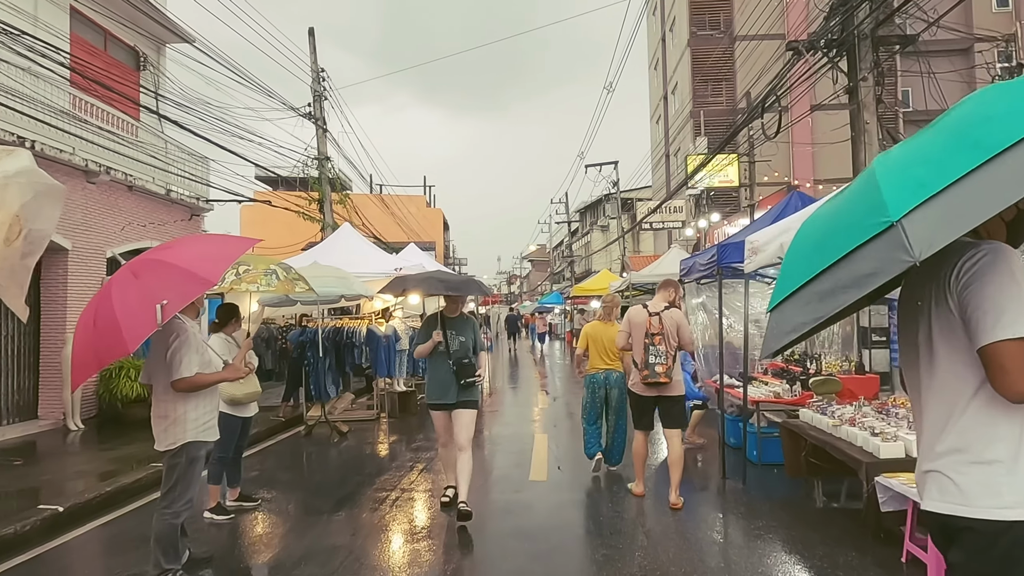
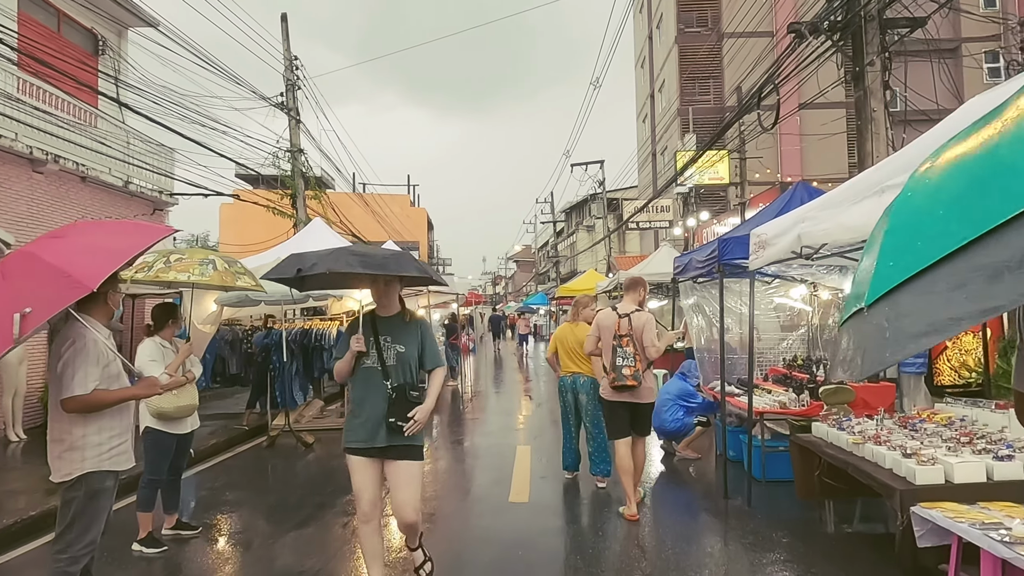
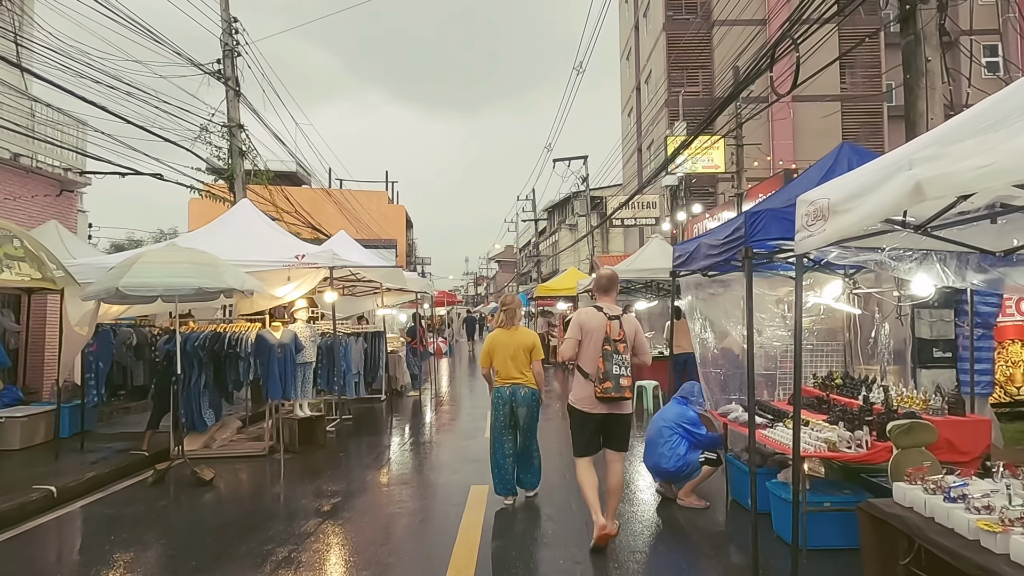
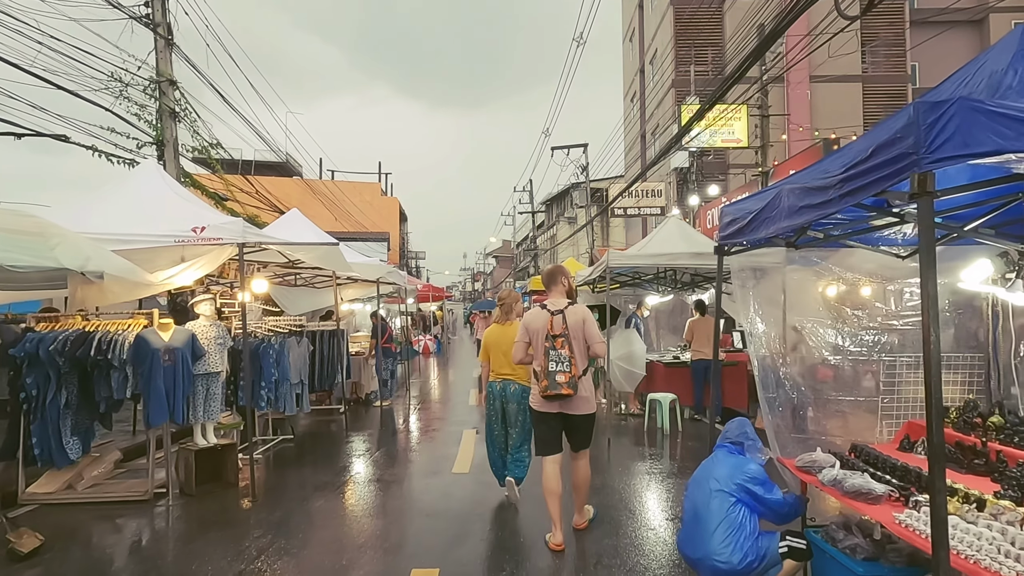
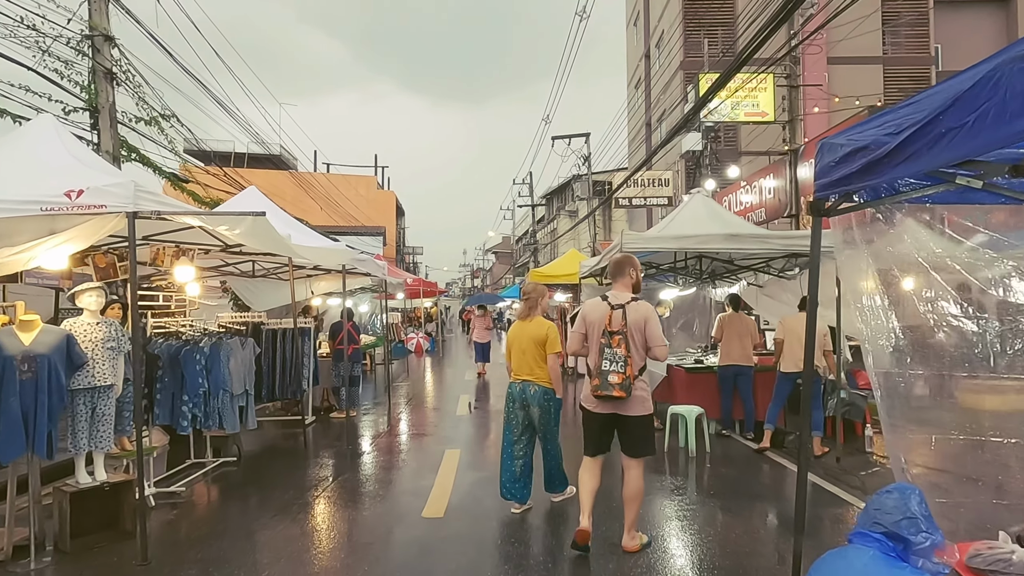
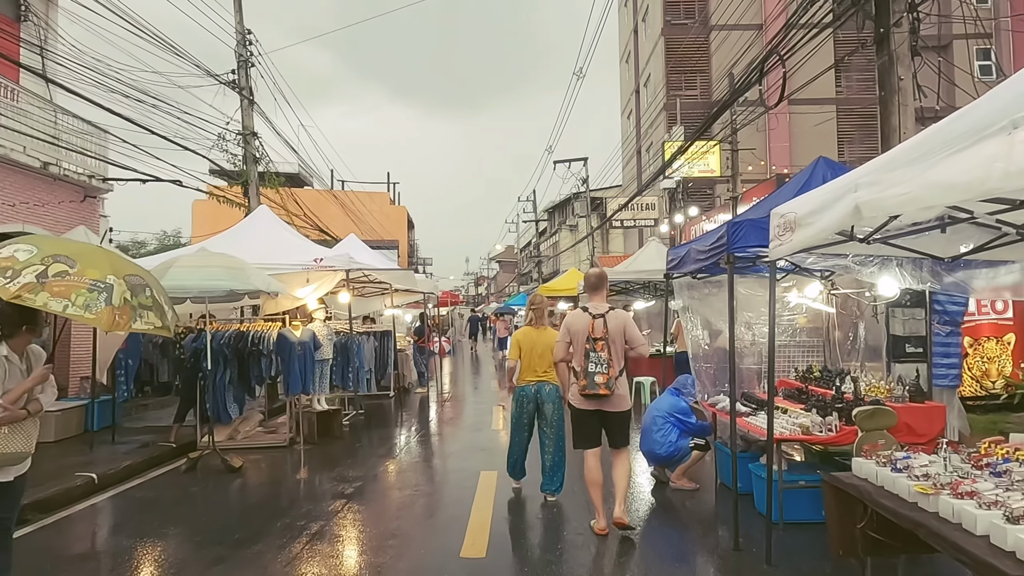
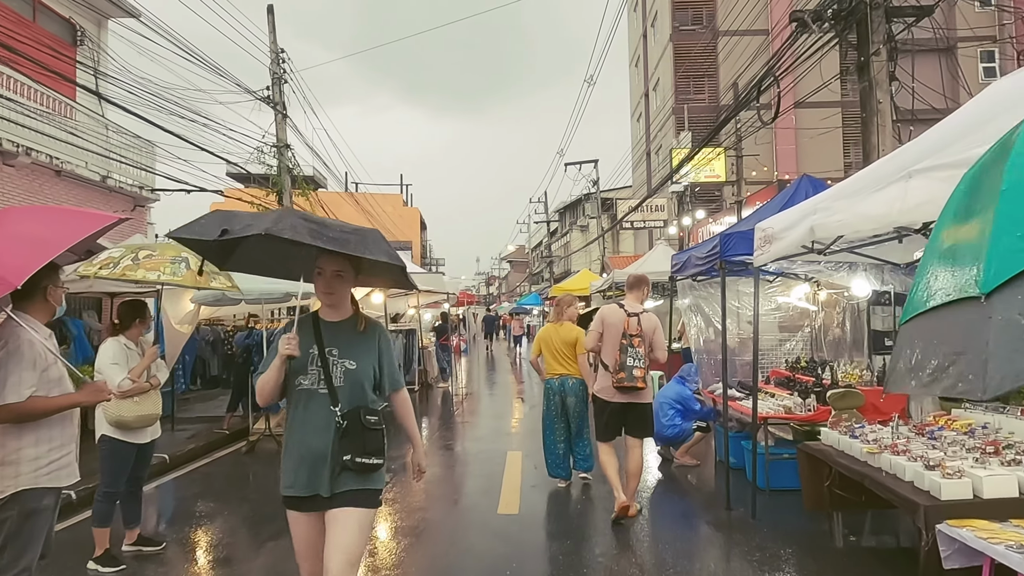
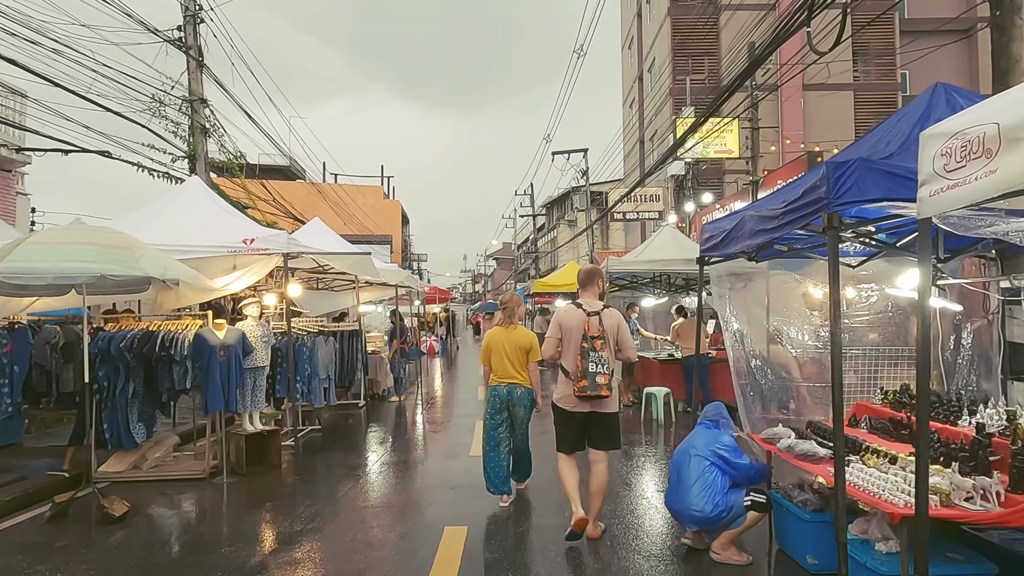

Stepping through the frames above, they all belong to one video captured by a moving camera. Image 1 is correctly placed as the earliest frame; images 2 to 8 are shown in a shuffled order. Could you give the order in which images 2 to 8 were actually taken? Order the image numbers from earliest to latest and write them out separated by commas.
2, 7, 6, 3, 8, 4, 5
